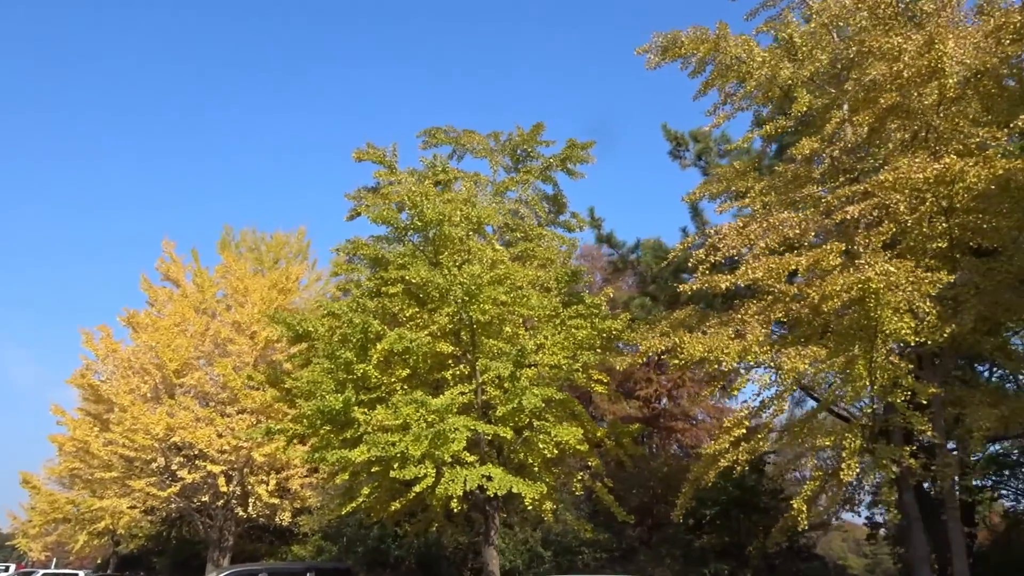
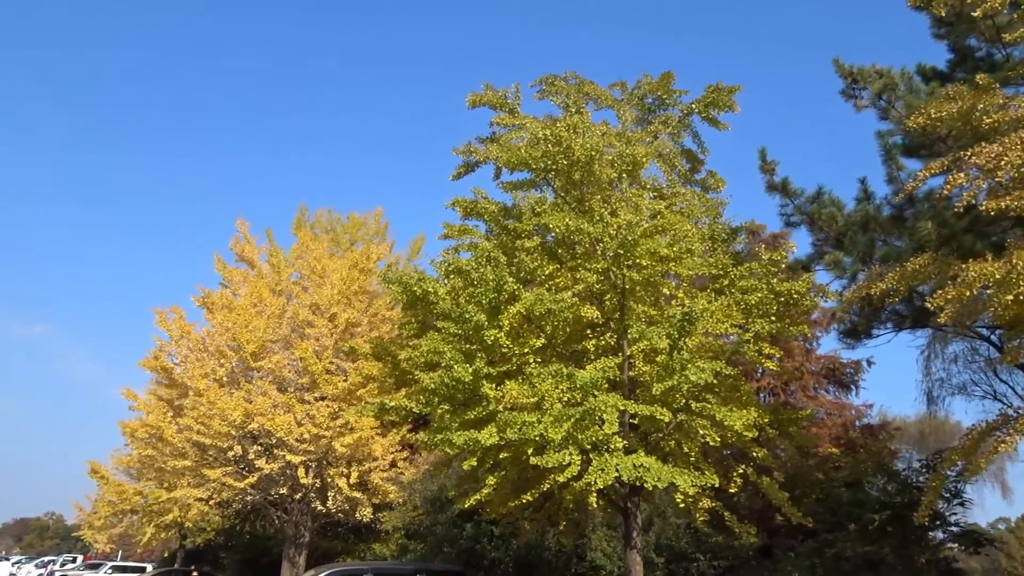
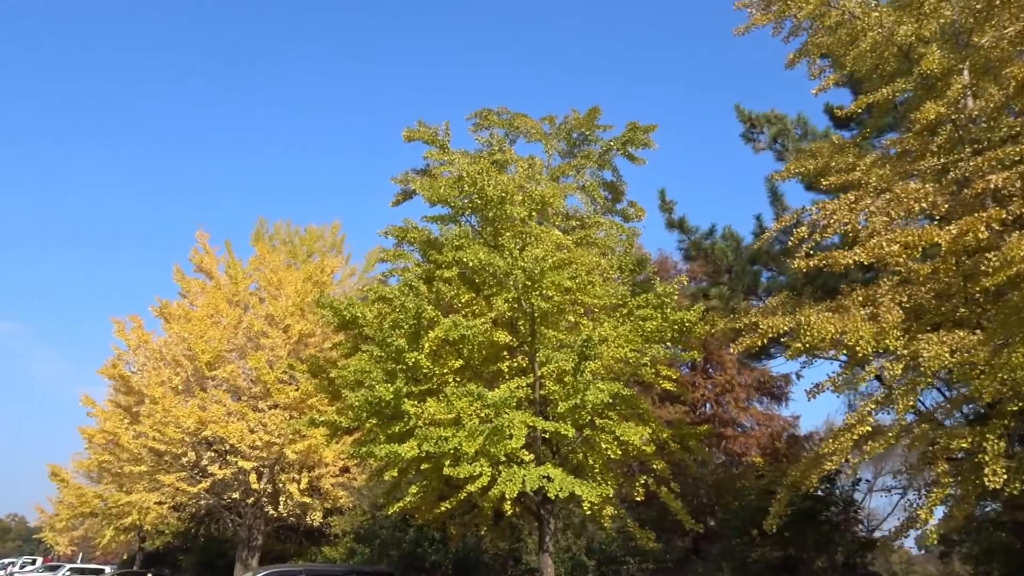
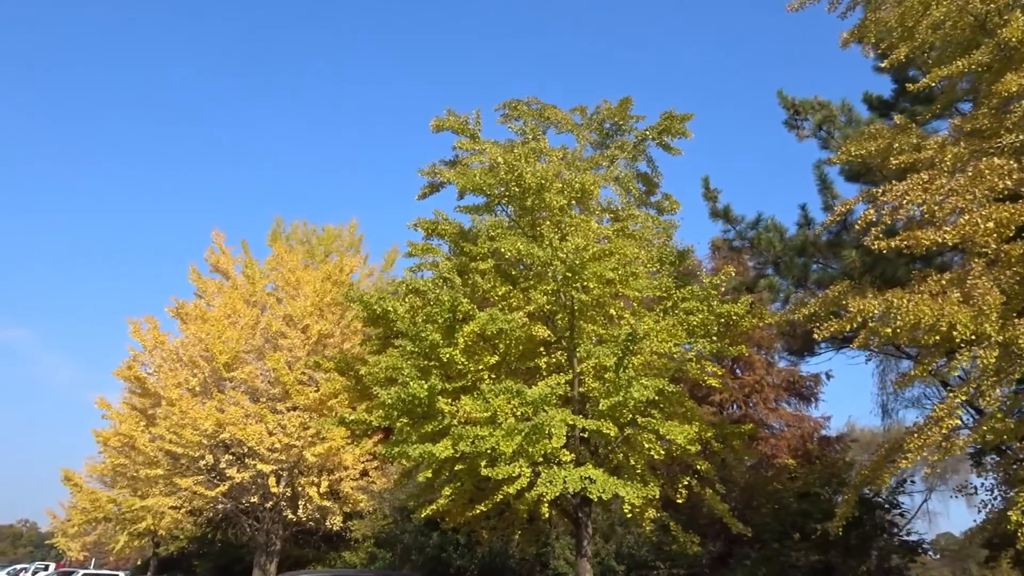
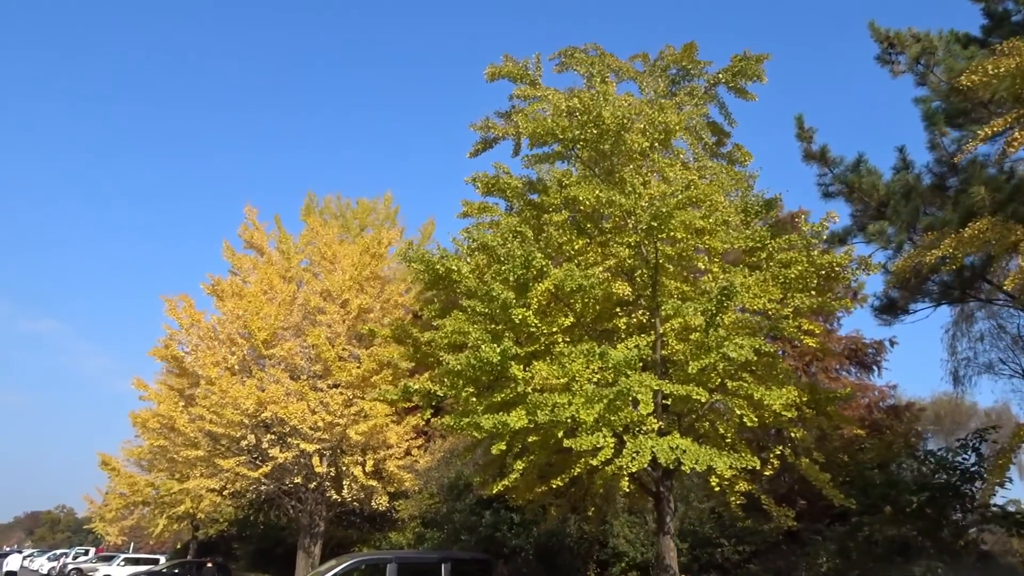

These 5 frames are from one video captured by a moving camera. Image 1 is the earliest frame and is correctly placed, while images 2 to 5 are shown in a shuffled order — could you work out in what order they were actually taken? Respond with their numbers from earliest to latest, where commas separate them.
3, 4, 2, 5
